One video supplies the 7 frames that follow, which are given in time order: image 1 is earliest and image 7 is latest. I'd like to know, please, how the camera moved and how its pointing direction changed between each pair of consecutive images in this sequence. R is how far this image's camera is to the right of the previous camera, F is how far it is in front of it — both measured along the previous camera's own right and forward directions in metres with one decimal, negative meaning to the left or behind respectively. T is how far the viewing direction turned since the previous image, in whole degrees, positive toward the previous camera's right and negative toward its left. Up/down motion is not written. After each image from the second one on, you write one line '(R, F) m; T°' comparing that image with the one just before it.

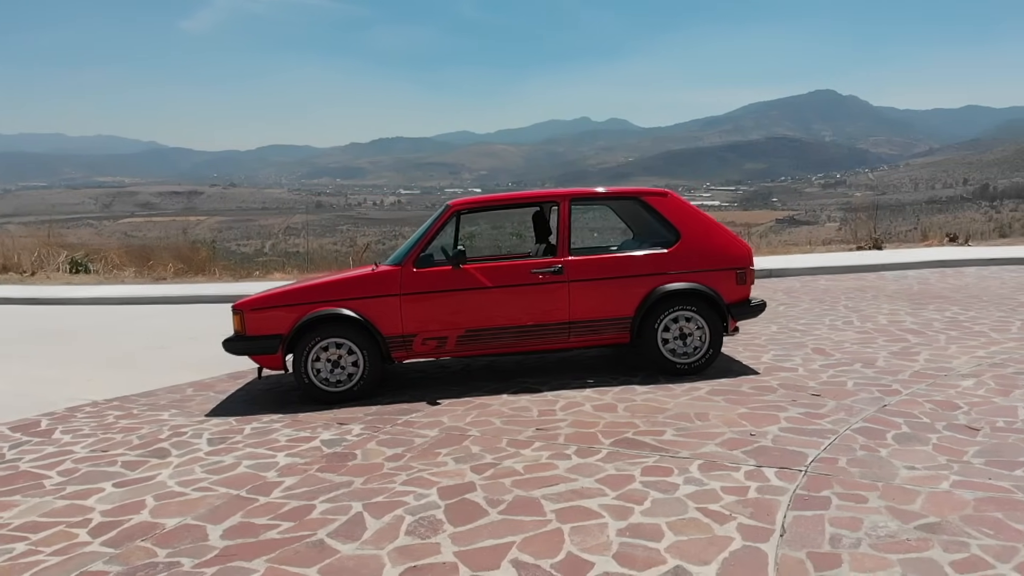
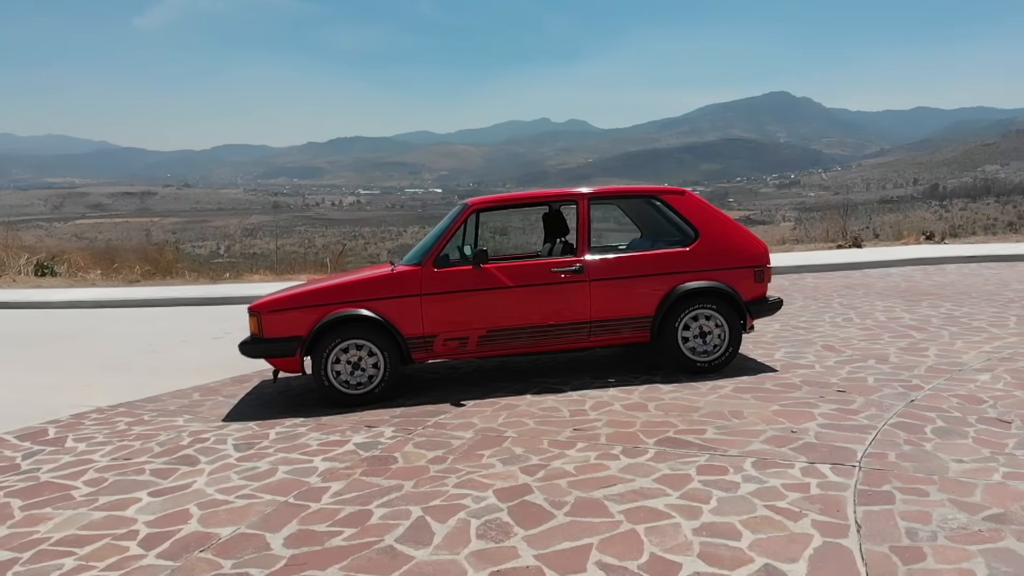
(-0.5, +0.1) m; +3°
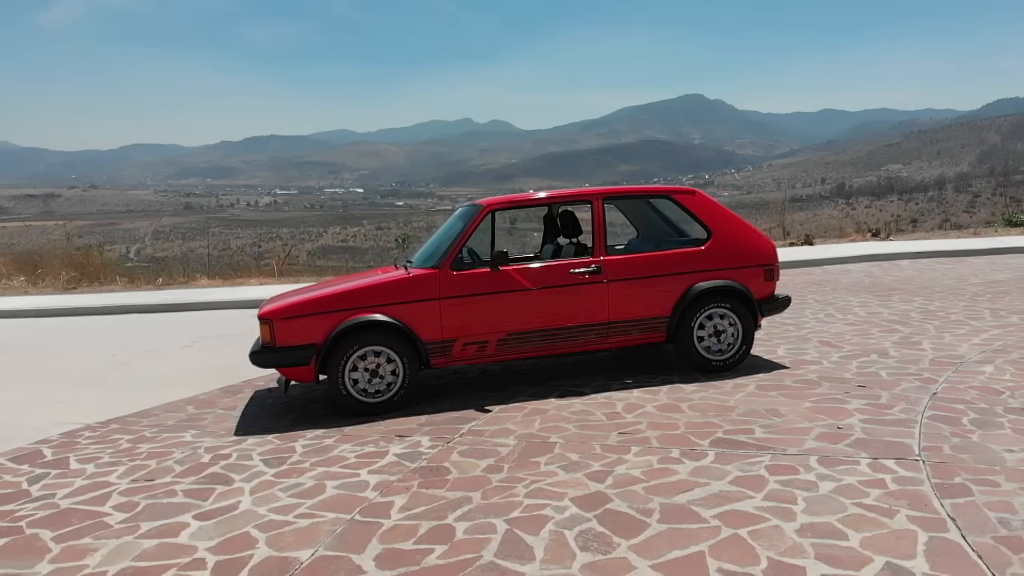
(-0.7, +0.1) m; +6°
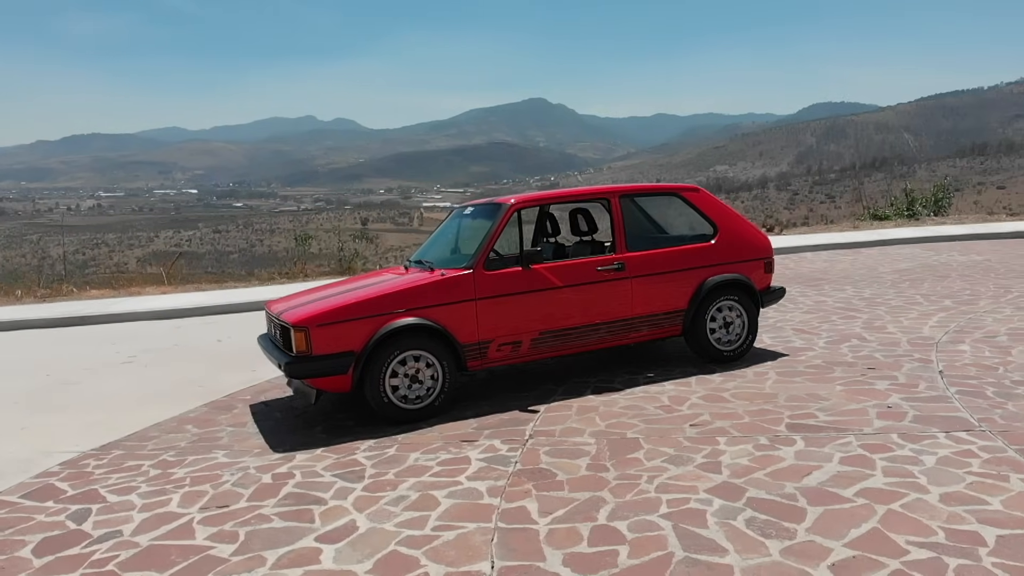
(-1.3, +0.2) m; +11°
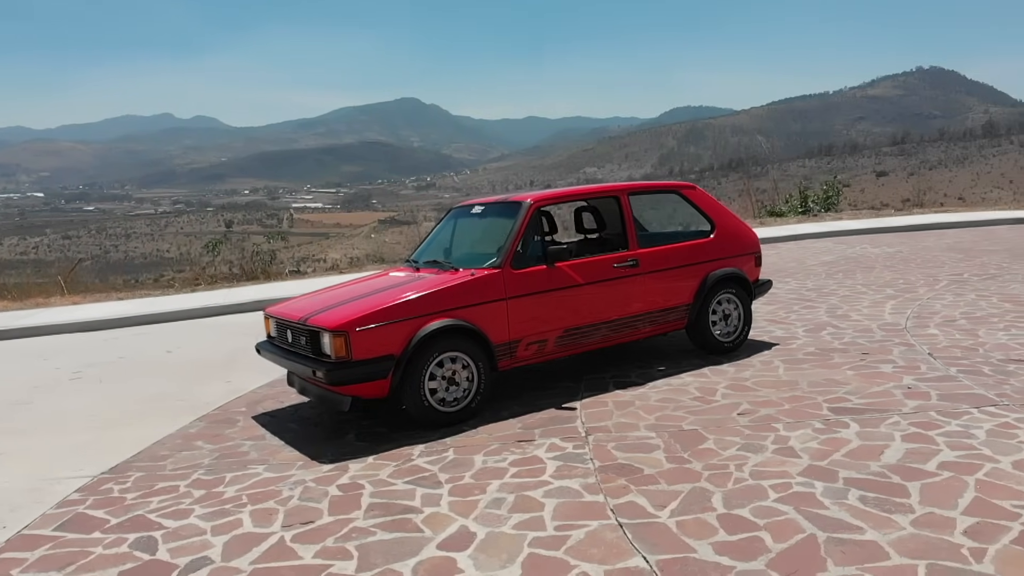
(-1.1, +0.1) m; +9°
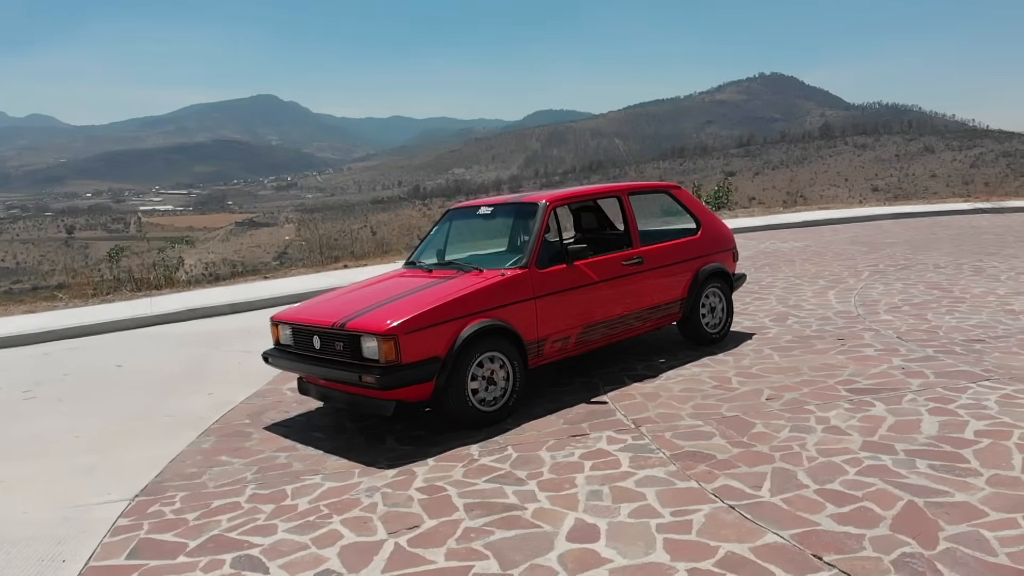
(-1.2, 0.0) m; +10°
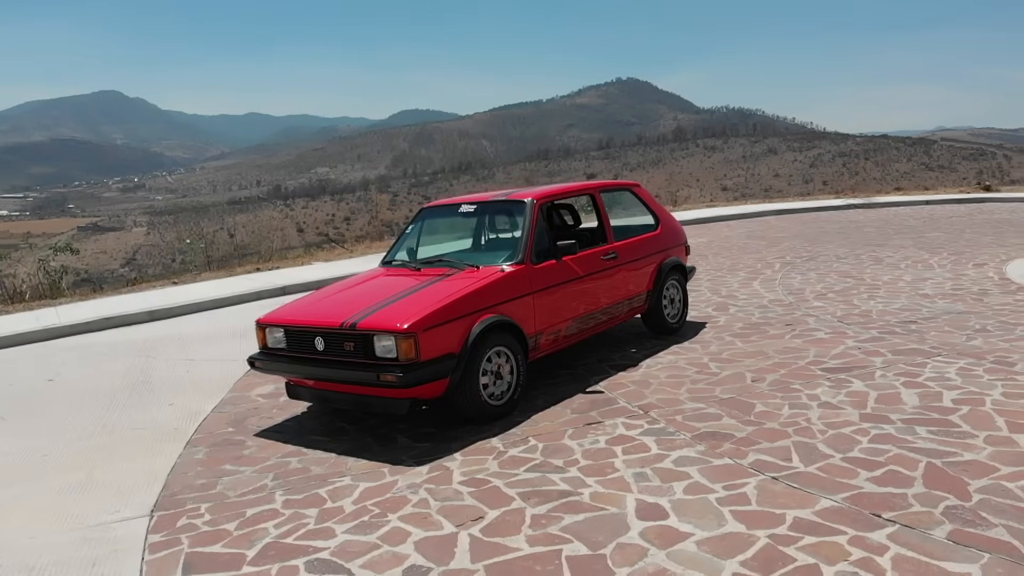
(-0.9, 0.0) m; +10°
